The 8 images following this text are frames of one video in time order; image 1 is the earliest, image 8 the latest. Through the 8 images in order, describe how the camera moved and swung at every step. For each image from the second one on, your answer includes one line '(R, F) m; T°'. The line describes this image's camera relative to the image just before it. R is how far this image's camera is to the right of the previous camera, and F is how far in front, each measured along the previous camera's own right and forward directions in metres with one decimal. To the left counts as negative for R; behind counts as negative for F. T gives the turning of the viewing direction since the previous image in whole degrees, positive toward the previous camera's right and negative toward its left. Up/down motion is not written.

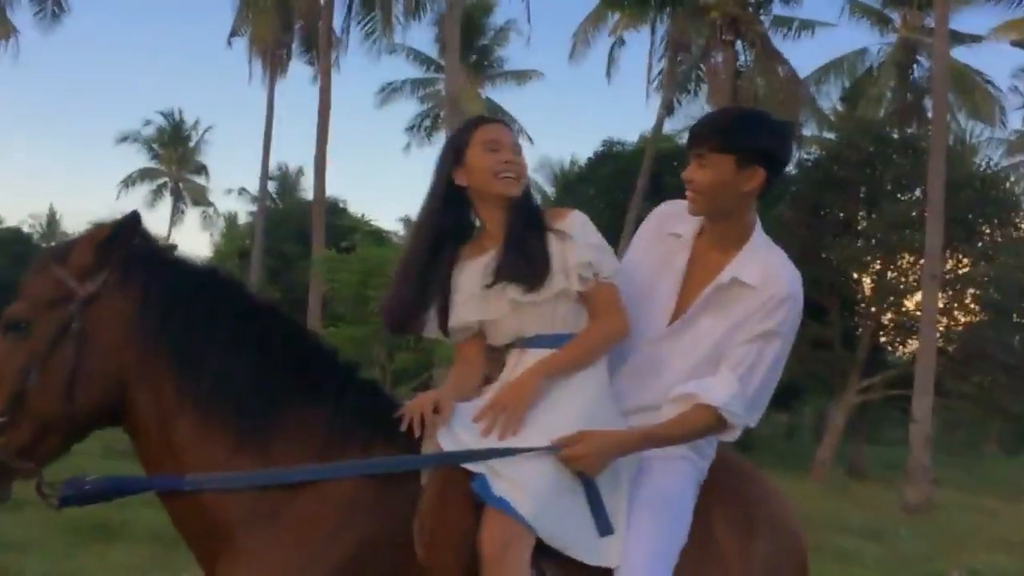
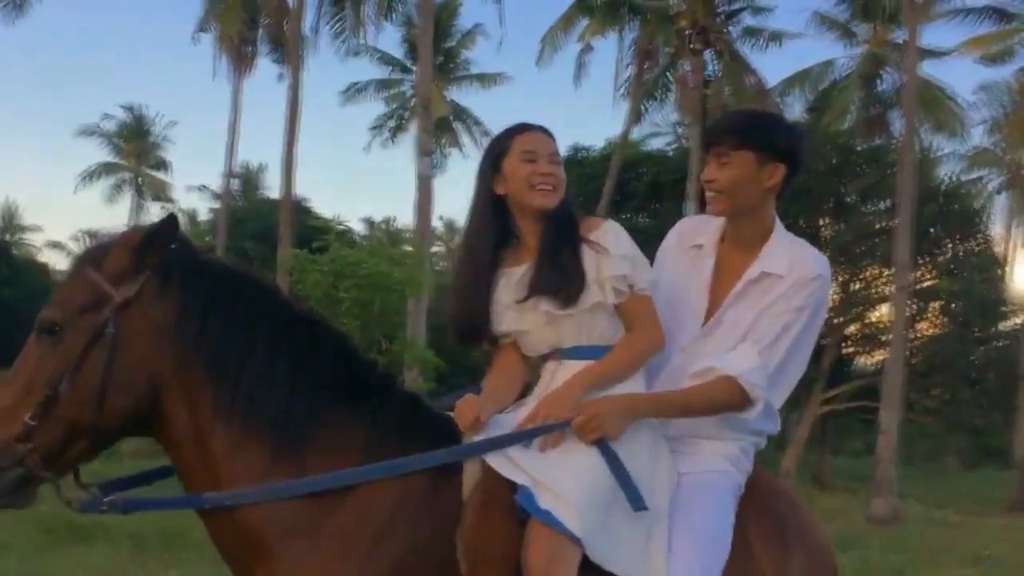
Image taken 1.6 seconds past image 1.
(-0.2, +0.1) m; +2°
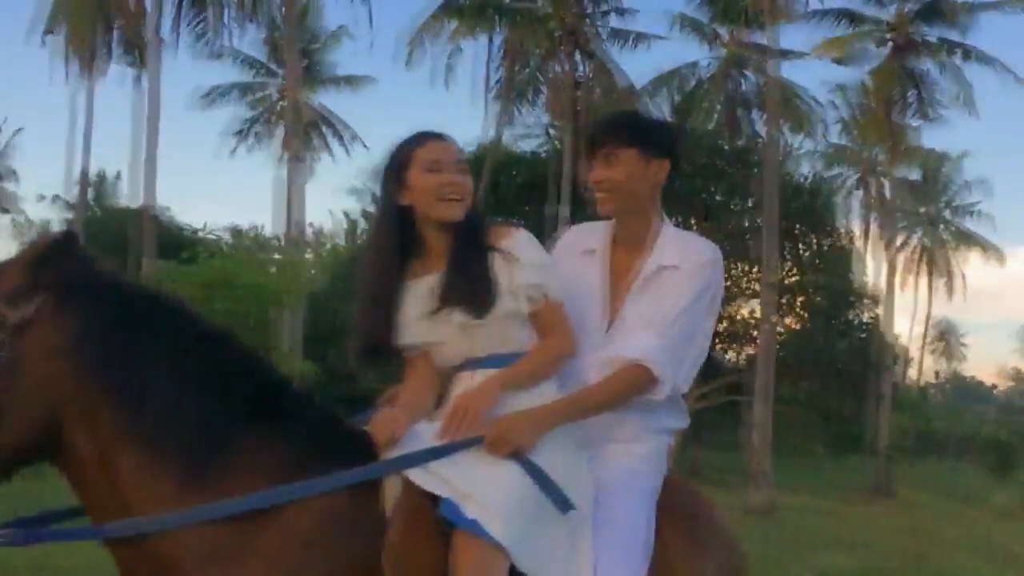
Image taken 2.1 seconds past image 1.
(-0.1, +0.1) m; +6°
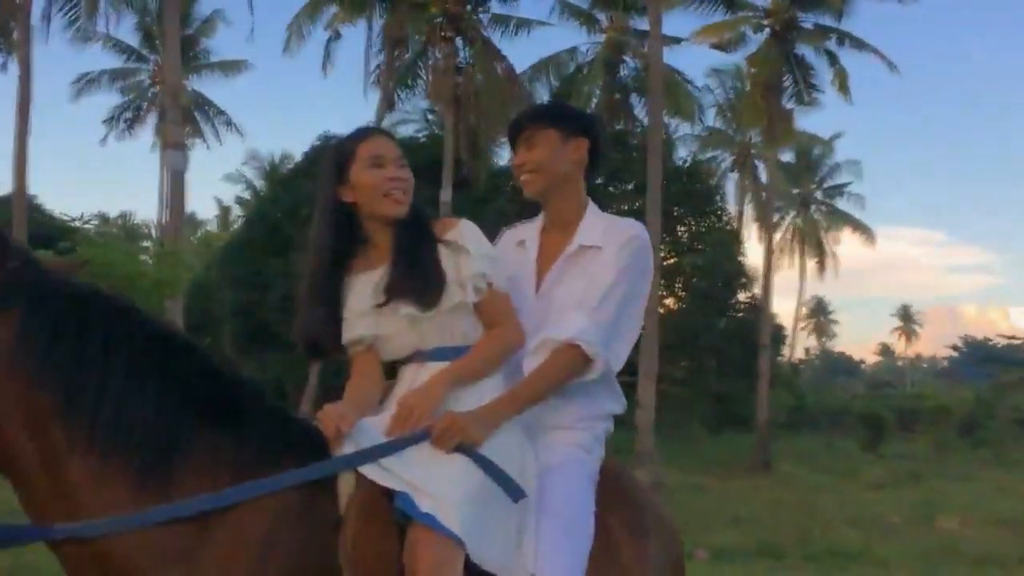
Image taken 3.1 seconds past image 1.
(-0.2, 0.0) m; +5°
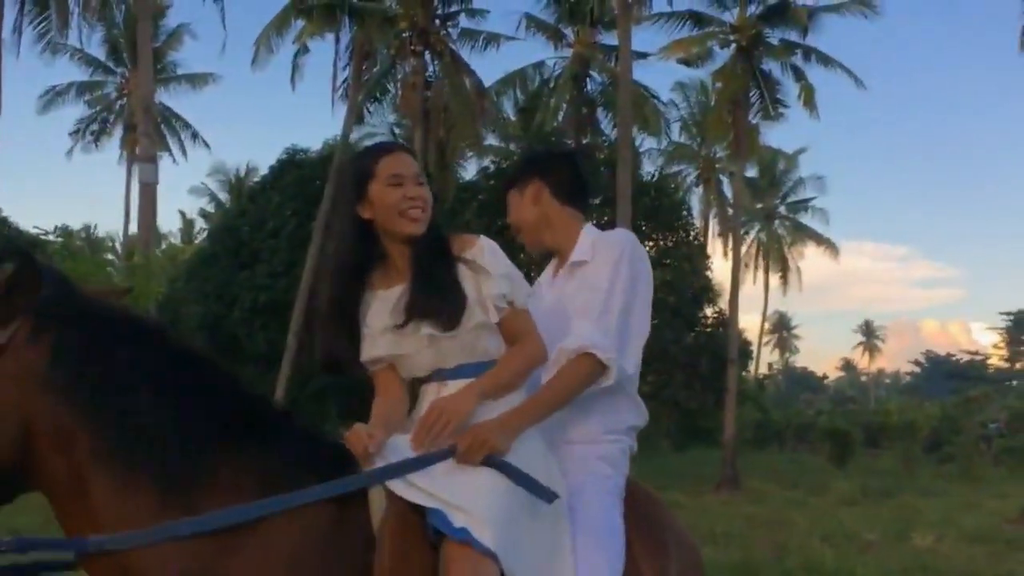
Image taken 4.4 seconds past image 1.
(+0.9, -0.1) m; -15°
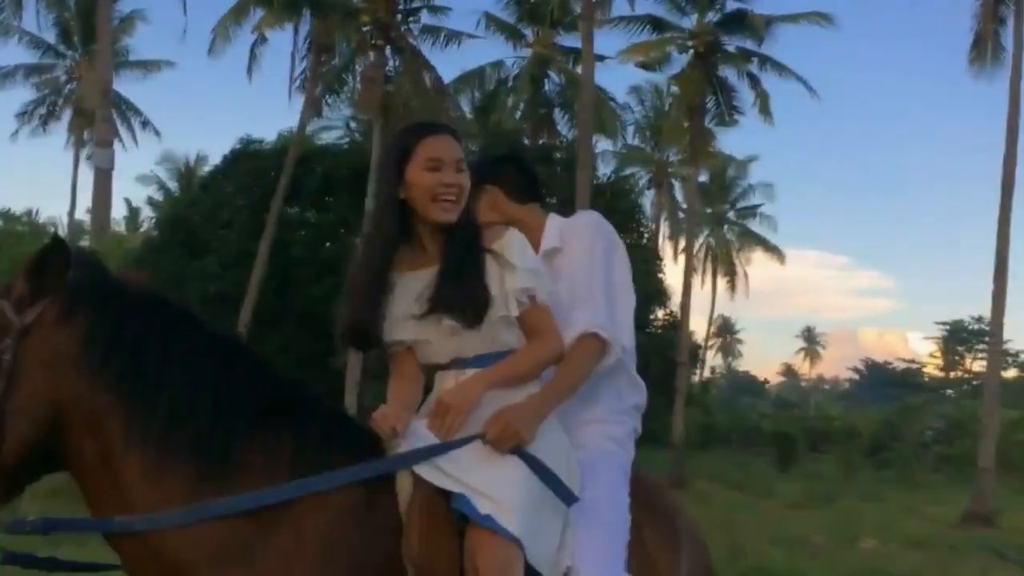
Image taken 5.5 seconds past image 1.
(-0.2, -0.1) m; +3°
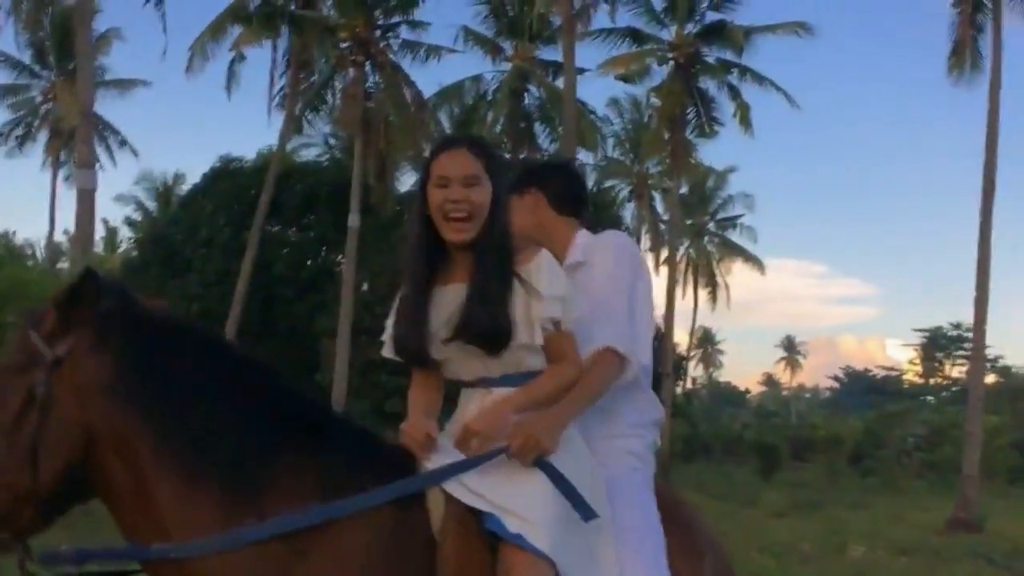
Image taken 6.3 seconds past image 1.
(-0.2, 0.0) m; +2°
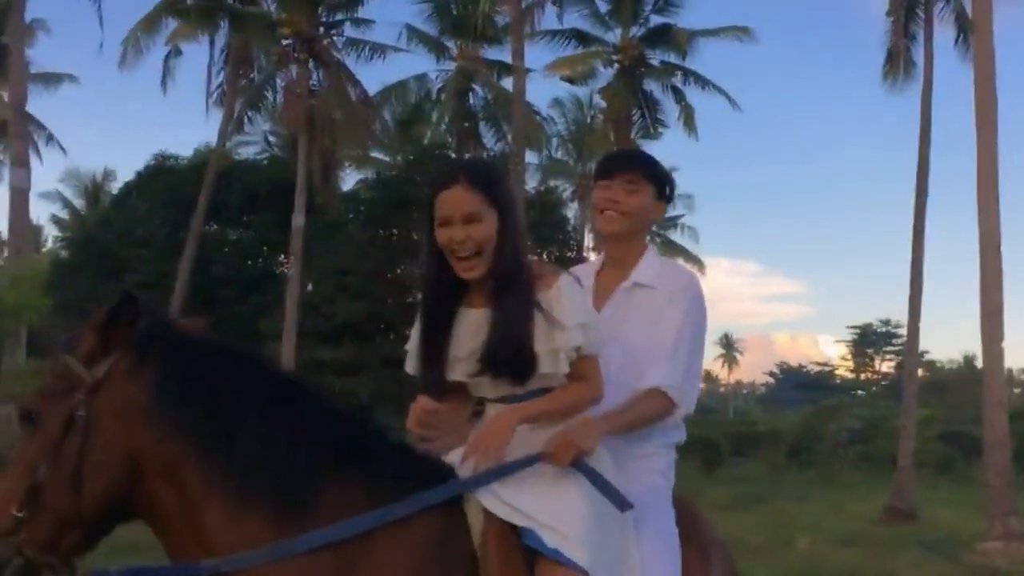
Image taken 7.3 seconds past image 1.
(-0.4, 0.0) m; +5°
